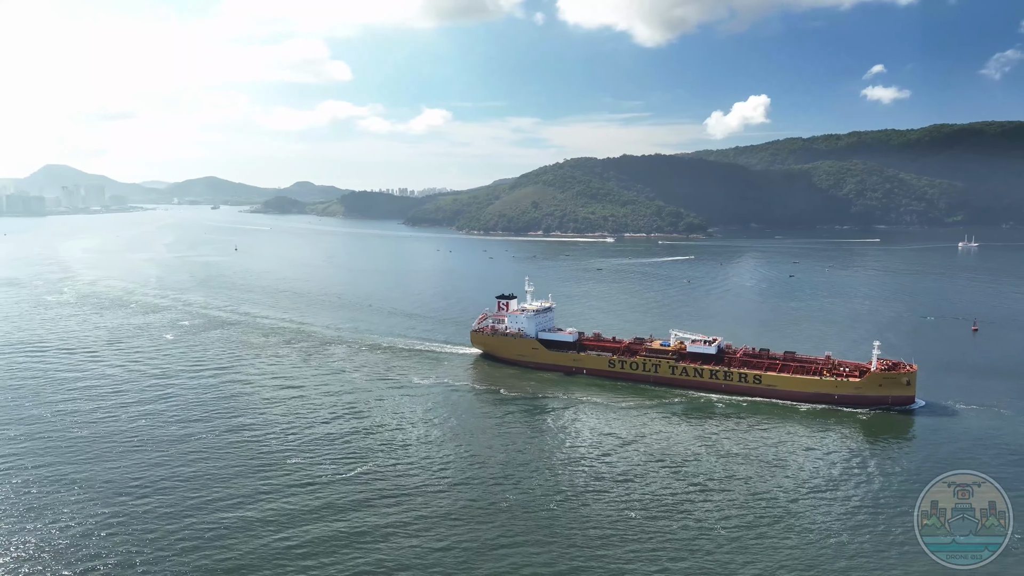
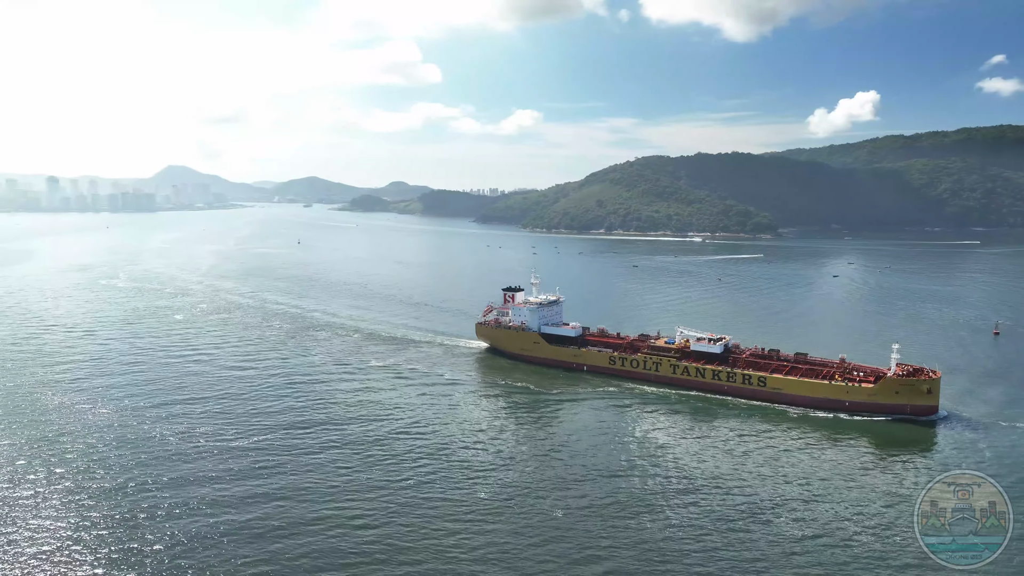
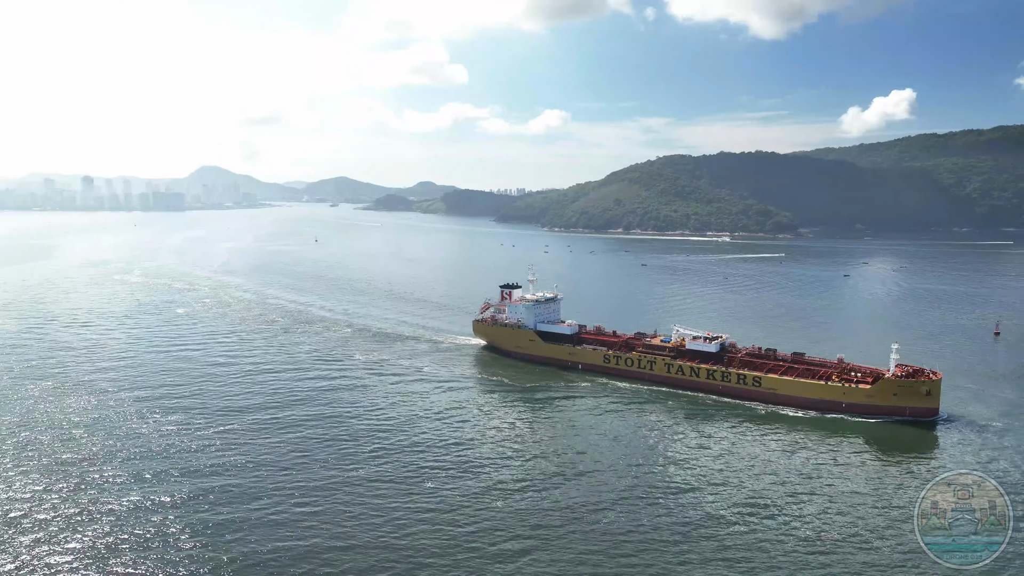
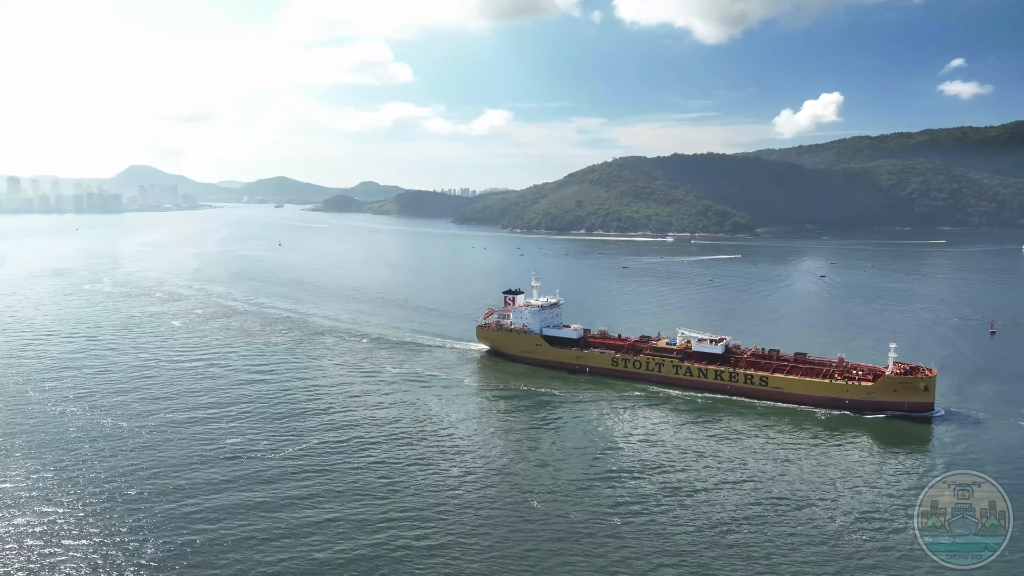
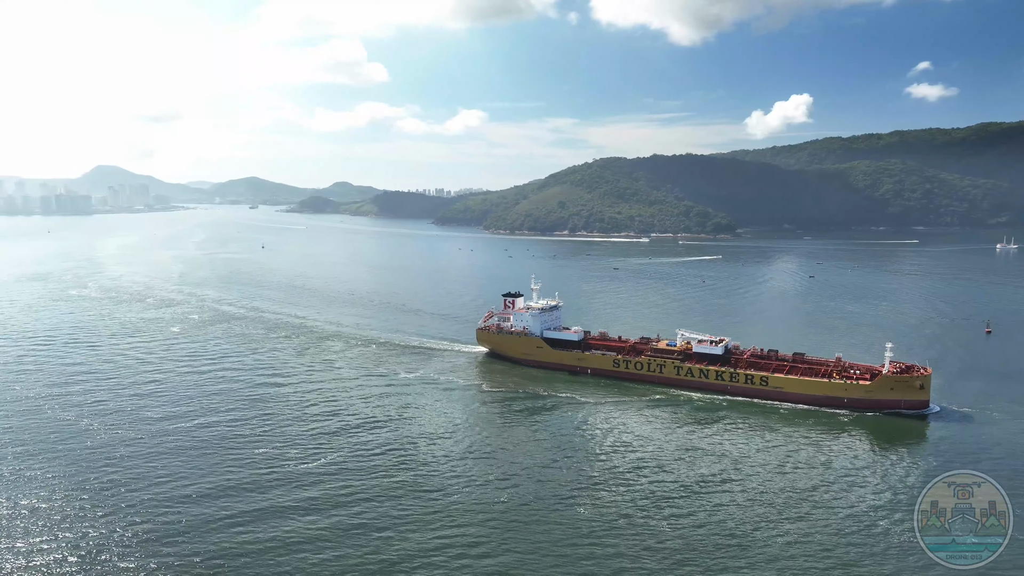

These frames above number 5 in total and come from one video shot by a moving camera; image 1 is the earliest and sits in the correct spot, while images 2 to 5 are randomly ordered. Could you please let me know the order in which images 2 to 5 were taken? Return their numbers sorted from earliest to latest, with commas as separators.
5, 4, 2, 3
